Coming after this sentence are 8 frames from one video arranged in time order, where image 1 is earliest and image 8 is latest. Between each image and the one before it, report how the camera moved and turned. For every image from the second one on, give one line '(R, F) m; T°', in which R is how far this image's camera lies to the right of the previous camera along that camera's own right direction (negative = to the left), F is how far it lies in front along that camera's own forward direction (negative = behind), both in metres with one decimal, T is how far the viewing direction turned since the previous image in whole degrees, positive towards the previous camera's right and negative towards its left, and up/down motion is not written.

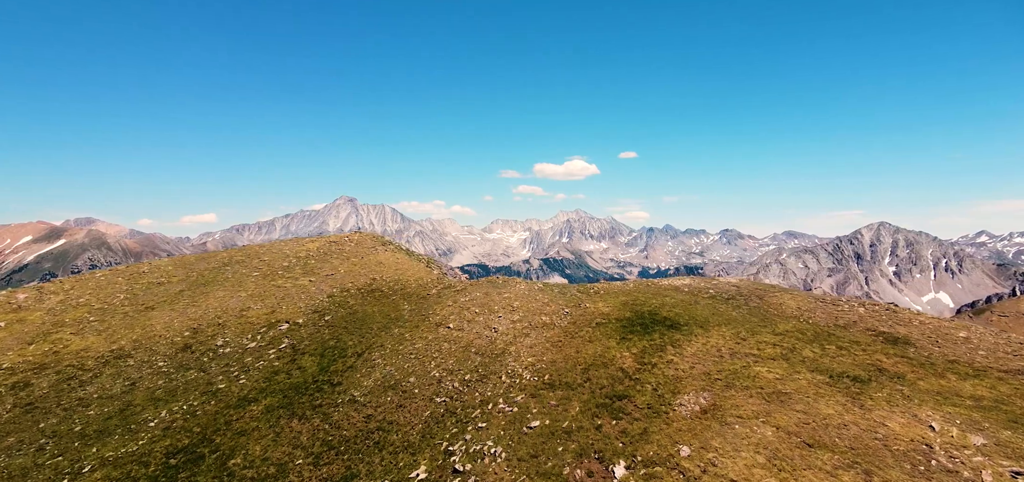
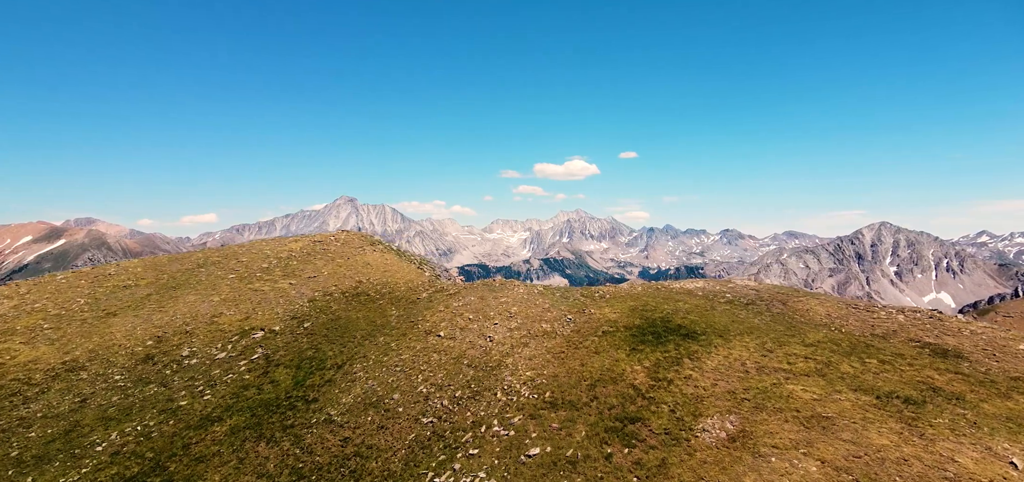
(+0.3, +5.5) m; 0°
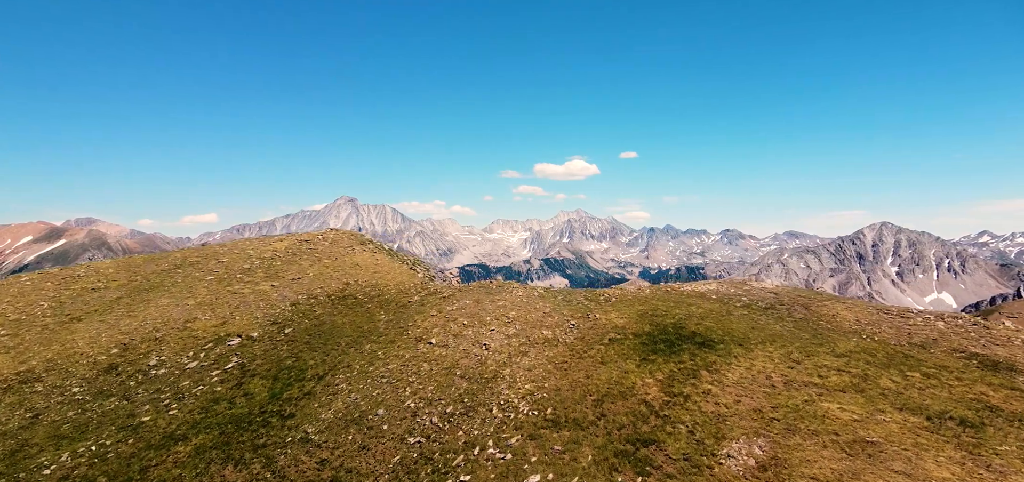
(+0.3, +4.4) m; 0°
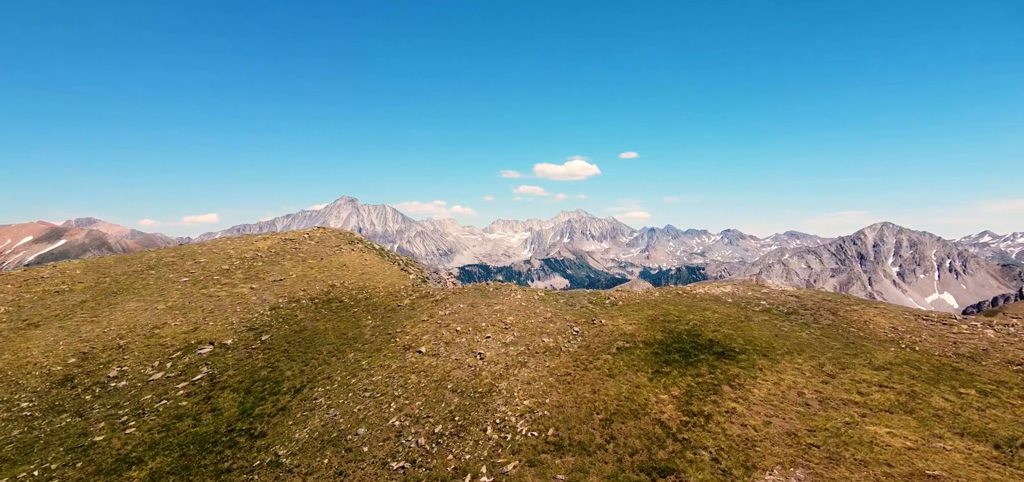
(+0.3, +4.4) m; 0°
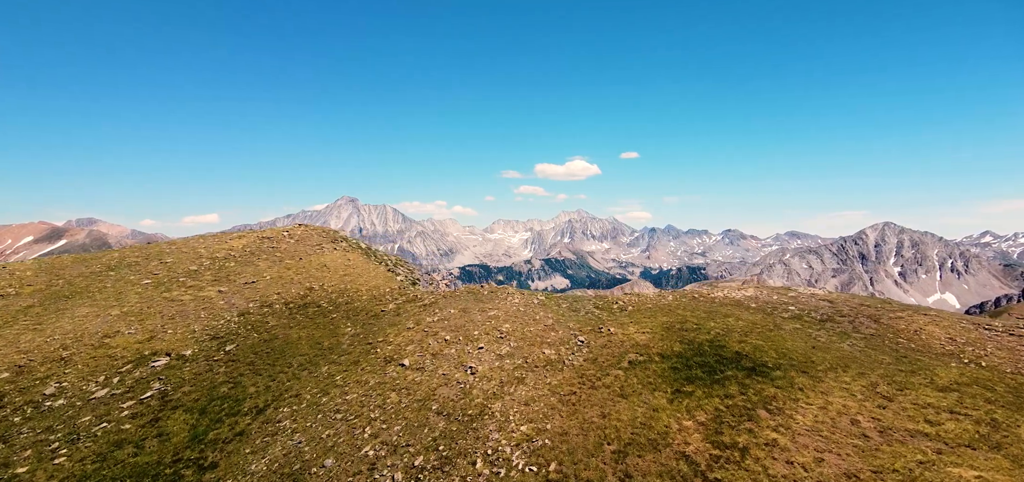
(+0.4, +5.5) m; 0°
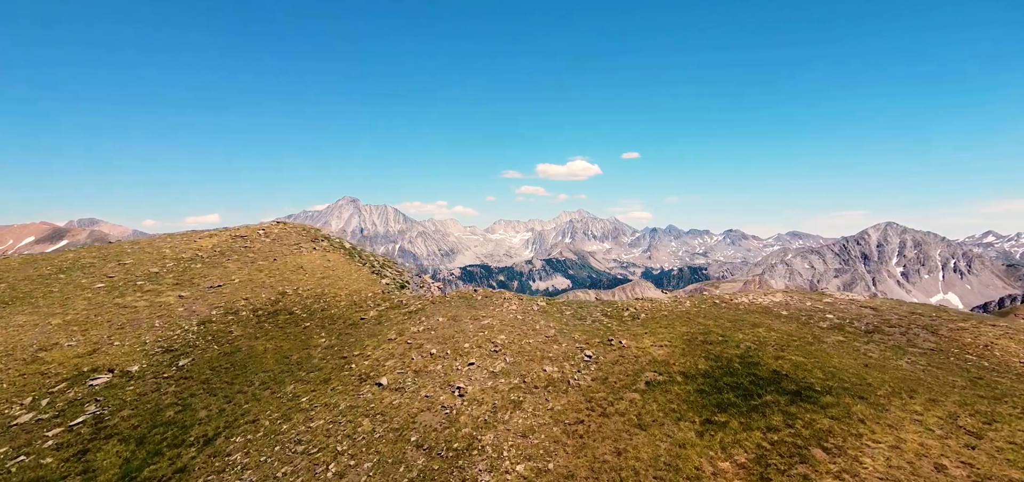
(+0.4, +5.6) m; 0°
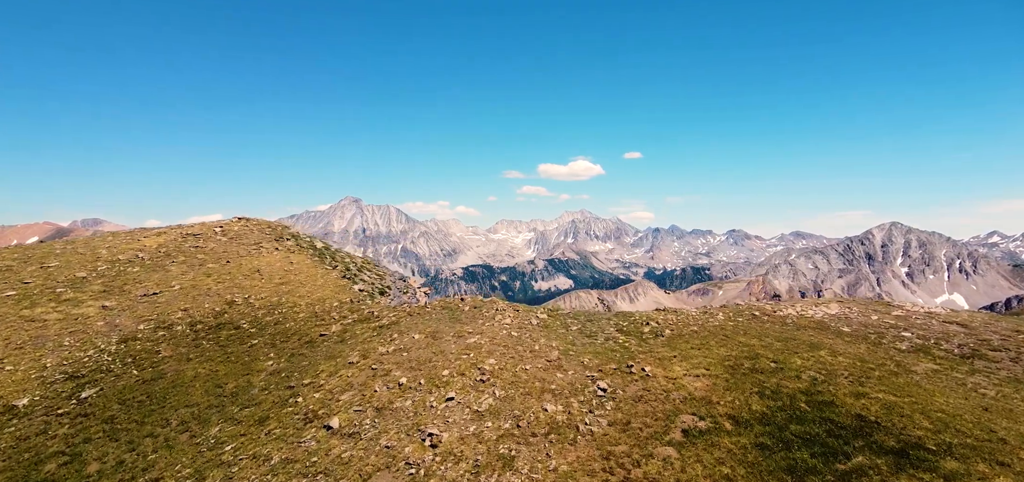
(+0.6, +7.9) m; 0°
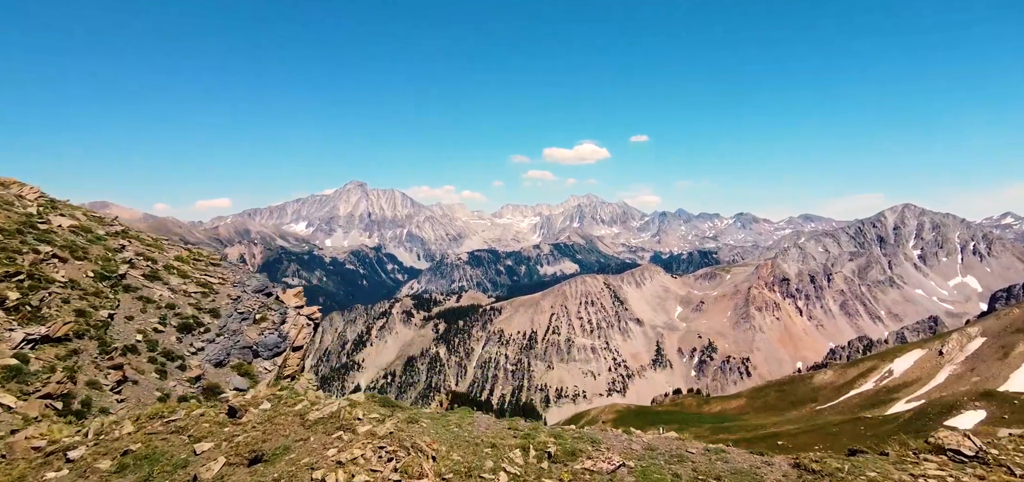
(+2.4, +28.4) m; -1°
